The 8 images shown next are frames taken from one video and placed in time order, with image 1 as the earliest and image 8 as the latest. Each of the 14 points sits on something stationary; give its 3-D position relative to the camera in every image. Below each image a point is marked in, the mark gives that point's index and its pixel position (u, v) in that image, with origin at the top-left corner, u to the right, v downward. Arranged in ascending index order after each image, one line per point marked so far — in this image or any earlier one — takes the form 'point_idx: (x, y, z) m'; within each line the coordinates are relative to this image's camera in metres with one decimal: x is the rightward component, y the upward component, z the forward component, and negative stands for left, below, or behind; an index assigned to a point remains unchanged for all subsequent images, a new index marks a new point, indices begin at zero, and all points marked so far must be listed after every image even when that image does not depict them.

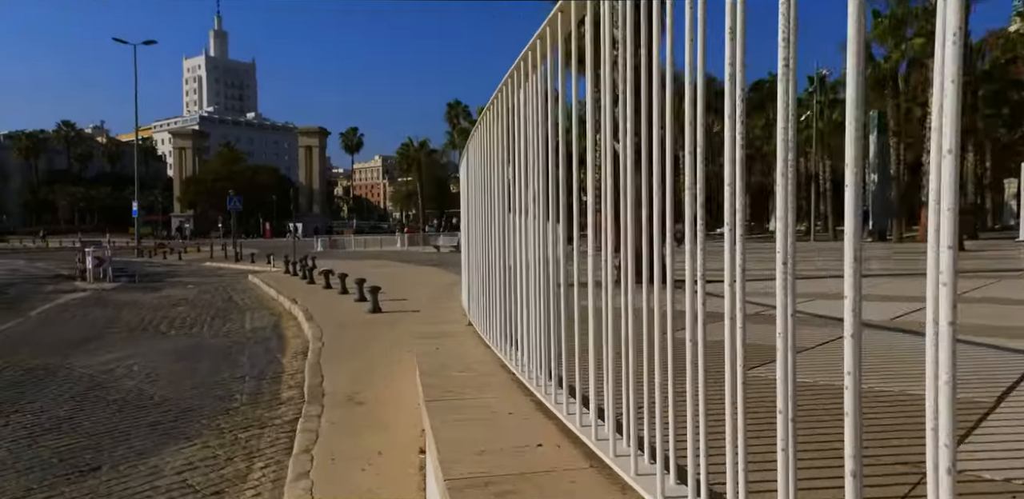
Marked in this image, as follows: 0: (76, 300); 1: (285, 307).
0: (-9.7, -1.1, +15.0) m
1: (-4.5, -1.1, +13.4) m
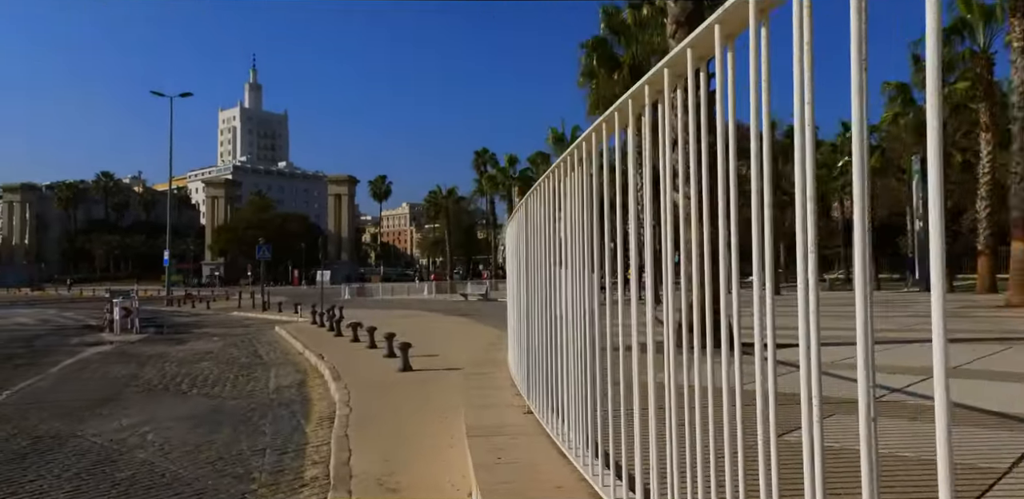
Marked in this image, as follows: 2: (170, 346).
0: (-9.0, -2.3, +14.6) m
1: (-3.8, -2.2, +12.8) m
2: (-8.3, -2.3, +16.2) m
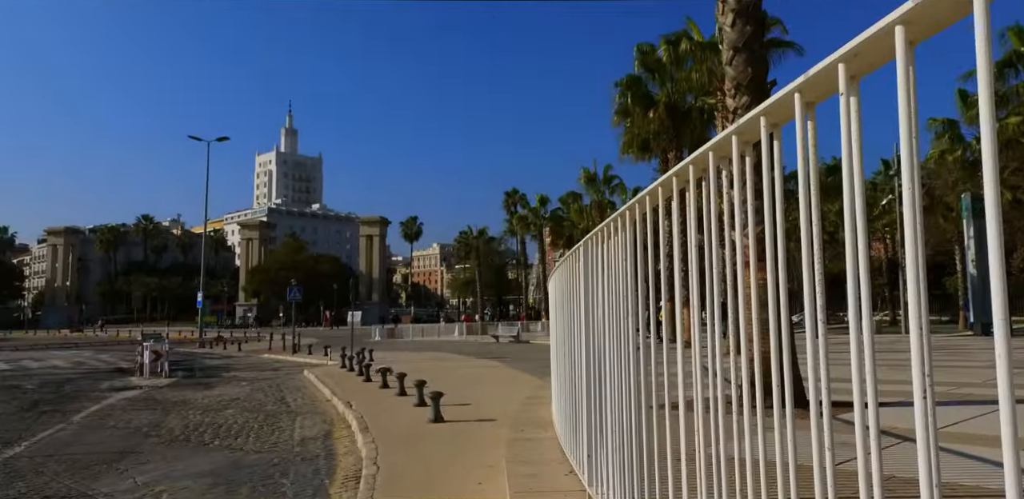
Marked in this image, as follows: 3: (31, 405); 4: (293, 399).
0: (-8.2, -3.2, +14.3) m
1: (-3.2, -3.0, +12.3) m
2: (-7.4, -3.4, +15.9) m
3: (-10.0, -3.2, +13.9) m
4: (-4.6, -3.2, +14.2) m
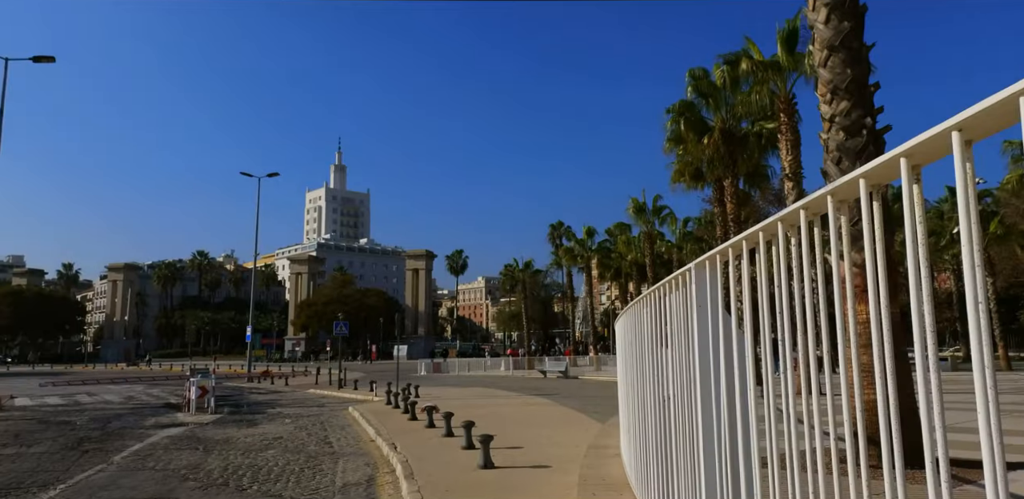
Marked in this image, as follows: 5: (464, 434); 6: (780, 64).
0: (-7.1, -3.9, +14.0) m
1: (-2.2, -3.5, +11.7) m
2: (-6.3, -4.2, +15.5) m
3: (-8.9, -3.9, +13.7) m
4: (-3.6, -3.9, +13.6) m
5: (-0.8, -3.1, +11.3) m
6: (+5.8, +4.0, +14.3) m
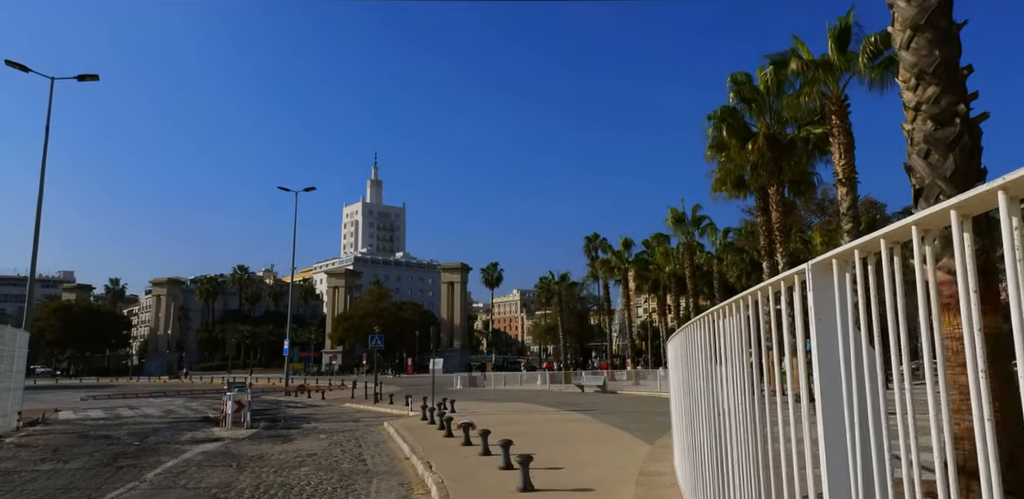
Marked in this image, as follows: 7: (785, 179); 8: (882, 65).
0: (-6.3, -4.2, +13.8) m
1: (-1.6, -3.7, +11.3) m
2: (-5.4, -4.5, +15.2) m
3: (-8.1, -4.2, +13.6) m
4: (-2.8, -4.1, +13.3) m
5: (-0.2, -3.3, +10.8) m
6: (+6.5, +3.8, +13.6) m
7: (+8.1, +2.1, +19.9) m
8: (+7.5, +3.7, +13.5) m
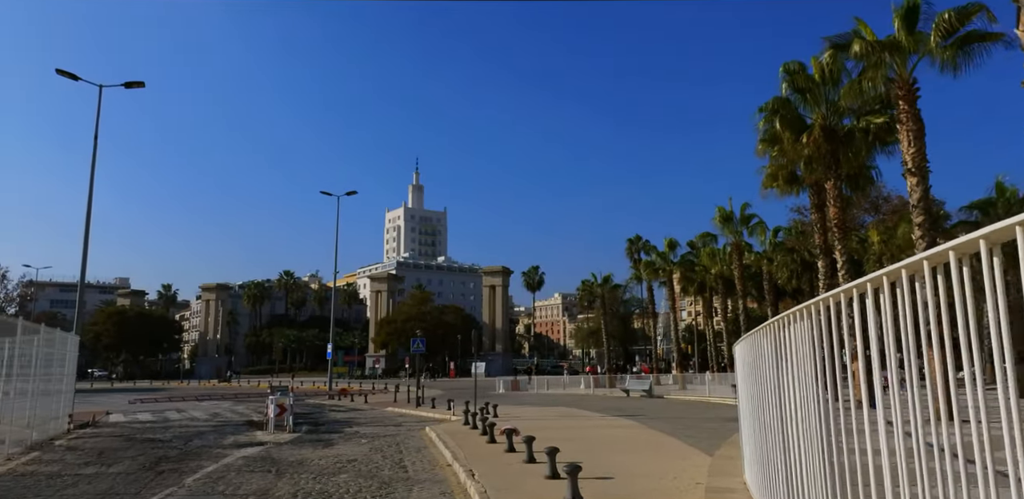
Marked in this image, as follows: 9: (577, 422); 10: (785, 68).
0: (-5.4, -4.2, +13.6) m
1: (-0.8, -3.7, +10.8) m
2: (-4.4, -4.5, +15.0) m
3: (-7.2, -4.3, +13.5) m
4: (-1.9, -4.1, +12.9) m
5: (+0.5, -3.2, +10.2) m
6: (+7.3, +3.9, +12.7) m
7: (+9.3, +2.1, +18.8) m
8: (+8.2, +3.8, +12.5) m
9: (+1.9, -5.0, +19.6) m
10: (+7.7, +5.1, +19.0) m
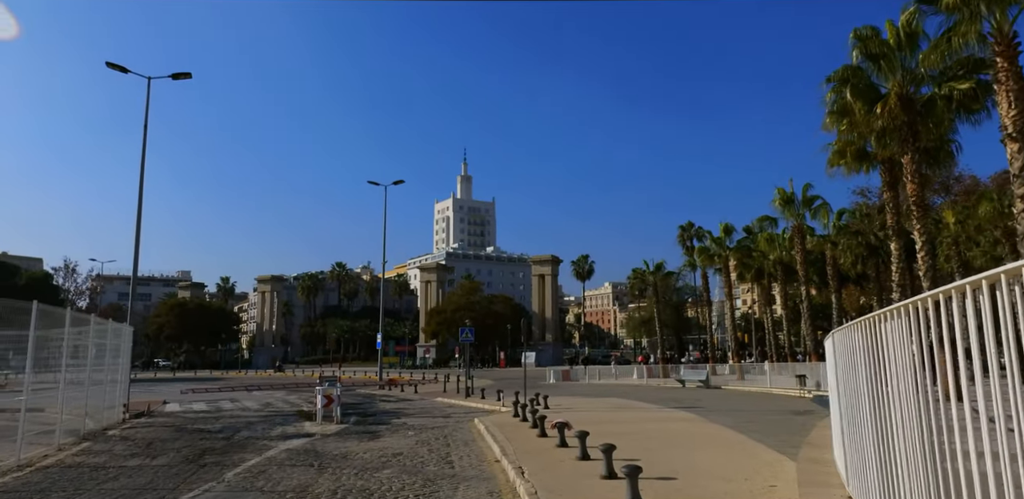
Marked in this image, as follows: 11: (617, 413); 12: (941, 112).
0: (-4.4, -4.0, +13.3) m
1: (0.0, -3.4, +10.1) m
2: (-3.3, -4.2, +14.6) m
3: (-6.2, -4.0, +13.3) m
4: (-1.0, -3.8, +12.3) m
5: (+1.3, -3.0, +9.4) m
6: (+8.1, +4.3, +11.3) m
7: (+10.5, +2.7, +17.3) m
8: (+9.0, +4.2, +11.0) m
9: (+3.3, -4.6, +18.7) m
10: (+8.9, +5.6, +17.5) m
11: (+2.9, -4.6, +19.0) m
12: (+10.6, +3.4, +16.7) m
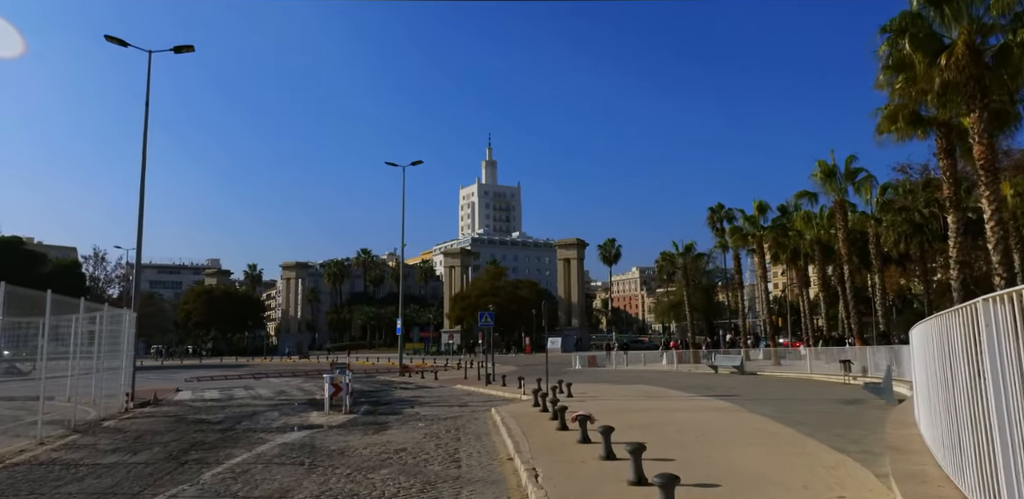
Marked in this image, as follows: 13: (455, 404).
0: (-4.1, -3.5, +12.0) m
1: (+0.1, -3.0, +8.7) m
2: (-2.9, -3.7, +13.3) m
3: (-5.9, -3.6, +12.1) m
4: (-0.7, -3.3, +10.9) m
5: (+1.4, -2.5, +8.0) m
6: (+8.2, +4.8, +9.4) m
7: (+10.9, +3.4, +15.3) m
8: (+9.1, +4.8, +9.1) m
9: (+3.8, -3.9, +17.2) m
10: (+9.3, +6.3, +15.5) m
11: (+3.4, -4.0, +17.4) m
12: (+11.0, +4.1, +14.7) m
13: (-1.7, -4.6, +19.9) m
